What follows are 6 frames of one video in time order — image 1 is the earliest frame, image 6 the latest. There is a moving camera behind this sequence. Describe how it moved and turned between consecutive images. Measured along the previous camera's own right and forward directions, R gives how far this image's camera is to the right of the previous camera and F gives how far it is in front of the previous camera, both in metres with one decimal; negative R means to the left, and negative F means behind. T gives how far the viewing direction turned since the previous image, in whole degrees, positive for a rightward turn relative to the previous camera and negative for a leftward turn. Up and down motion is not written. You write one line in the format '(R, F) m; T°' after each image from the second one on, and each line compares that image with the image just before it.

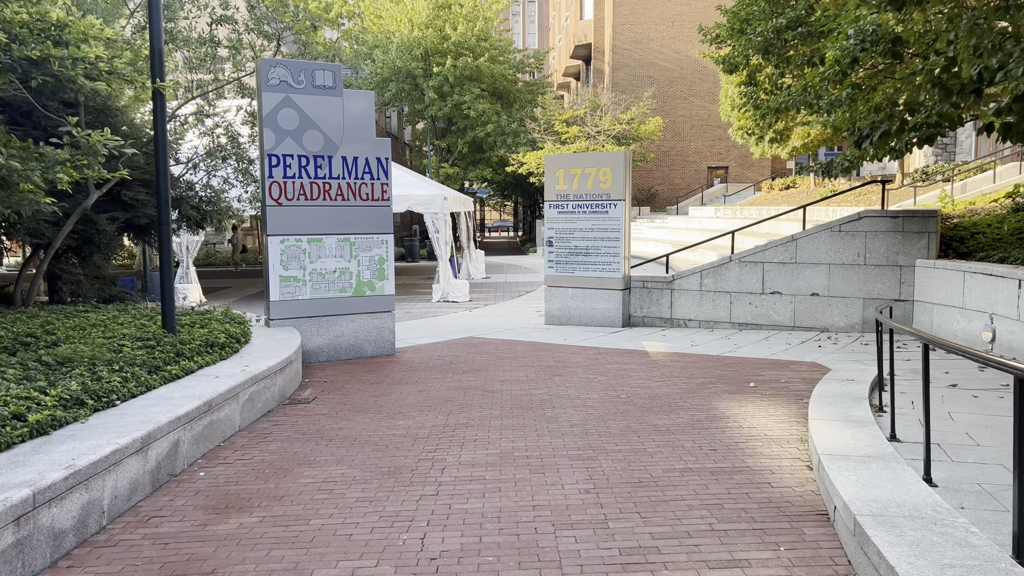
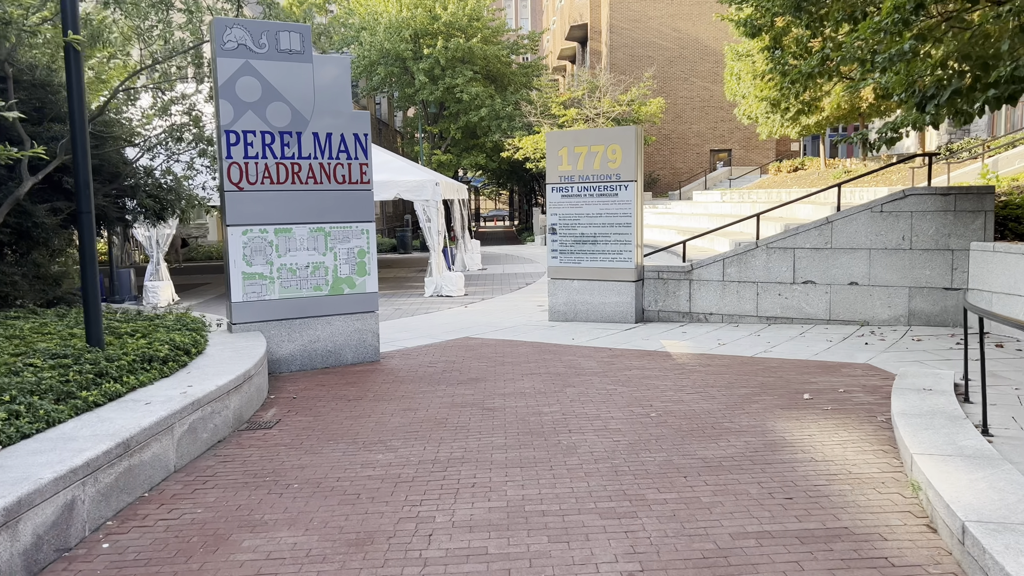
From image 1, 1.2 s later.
(-0.1, +1.4) m; 0°
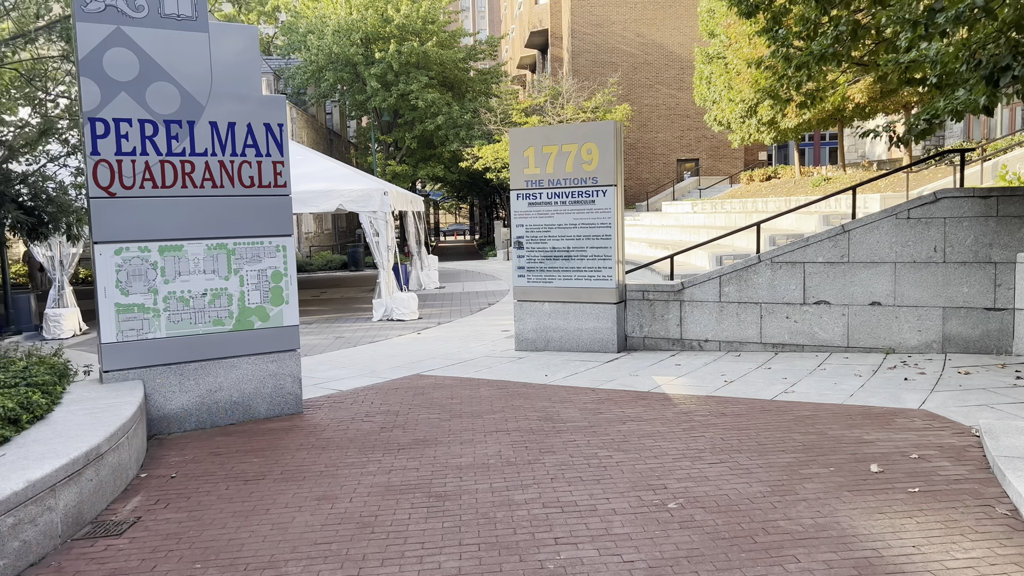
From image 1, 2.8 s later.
(0.0, +1.8) m; +3°
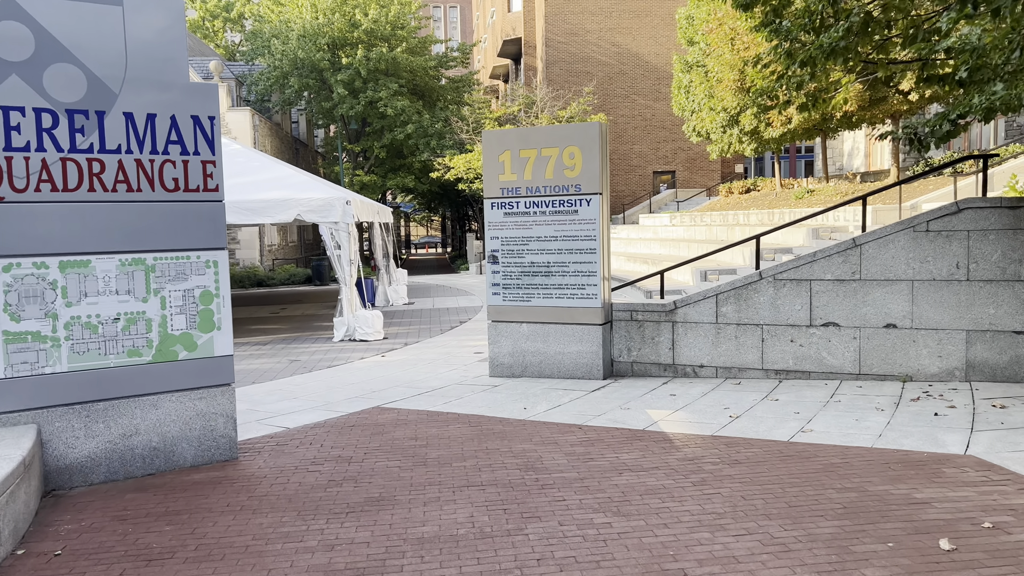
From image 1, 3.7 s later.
(0.0, +1.0) m; +2°
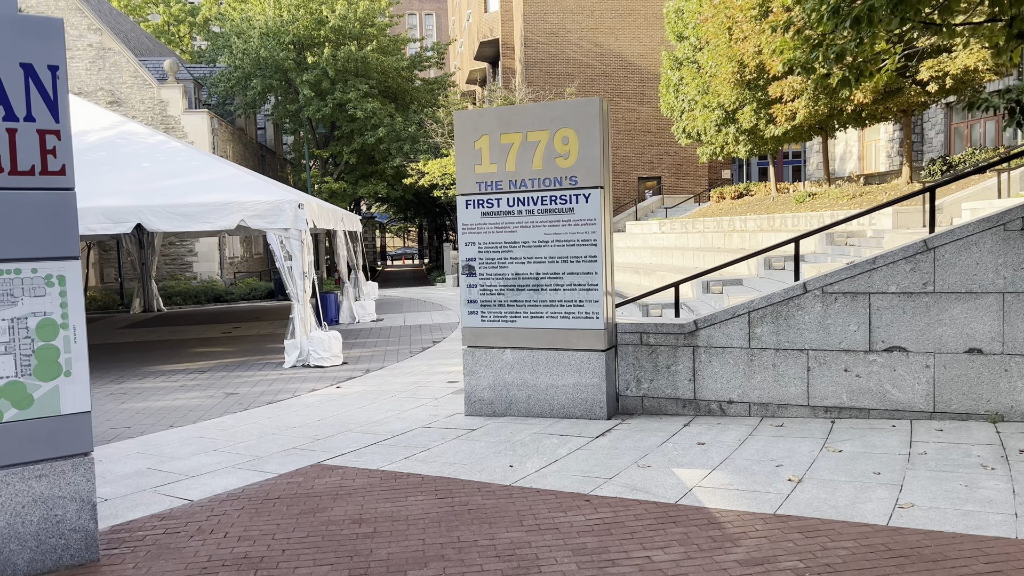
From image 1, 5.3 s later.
(0.0, +1.8) m; +2°
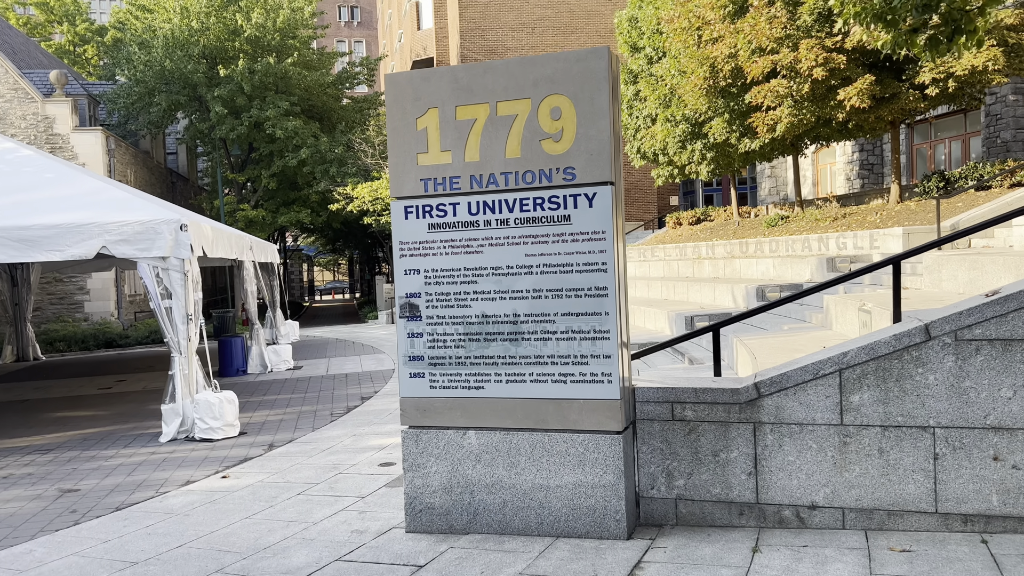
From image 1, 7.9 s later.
(-0.2, +2.5) m; +5°
